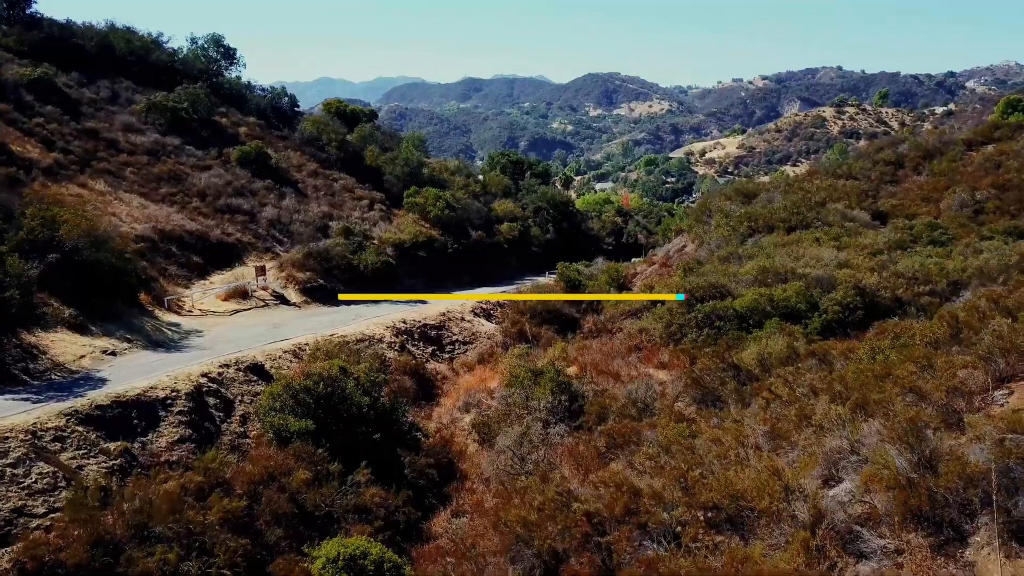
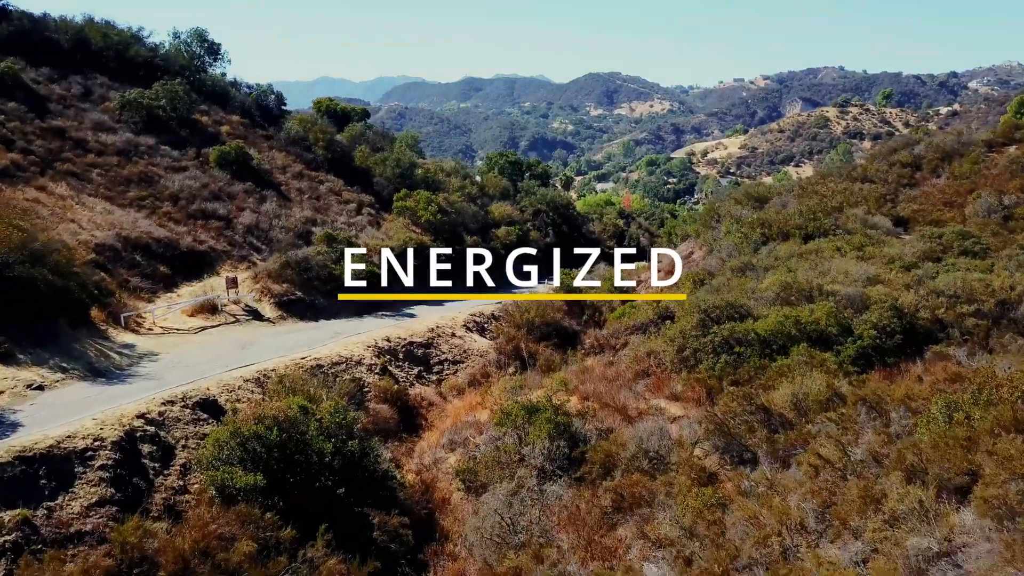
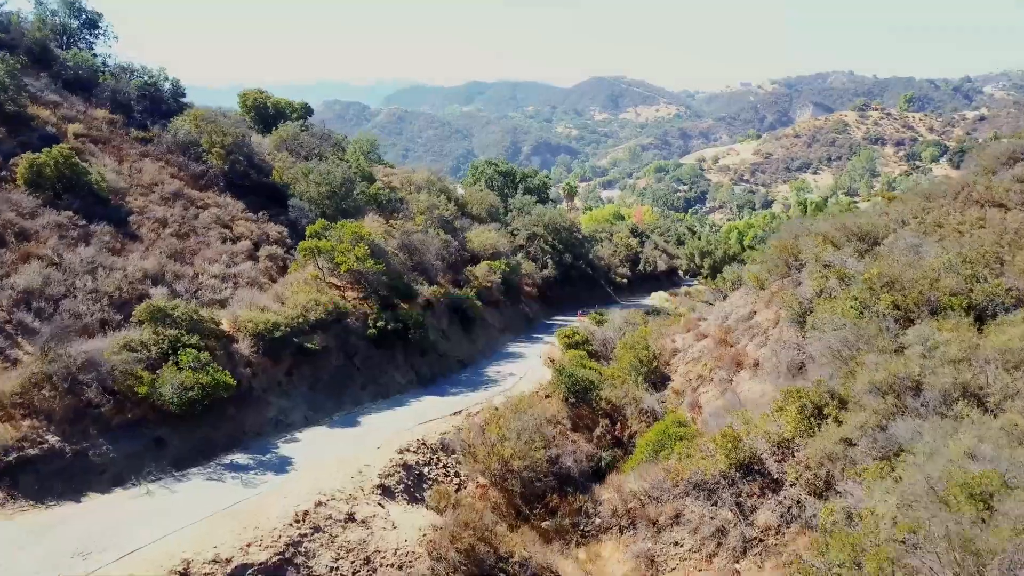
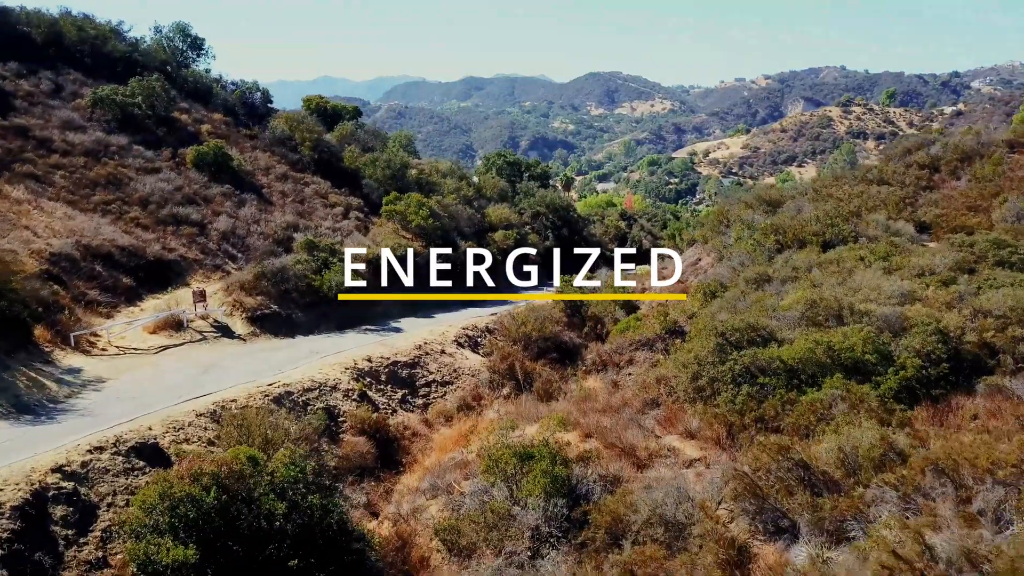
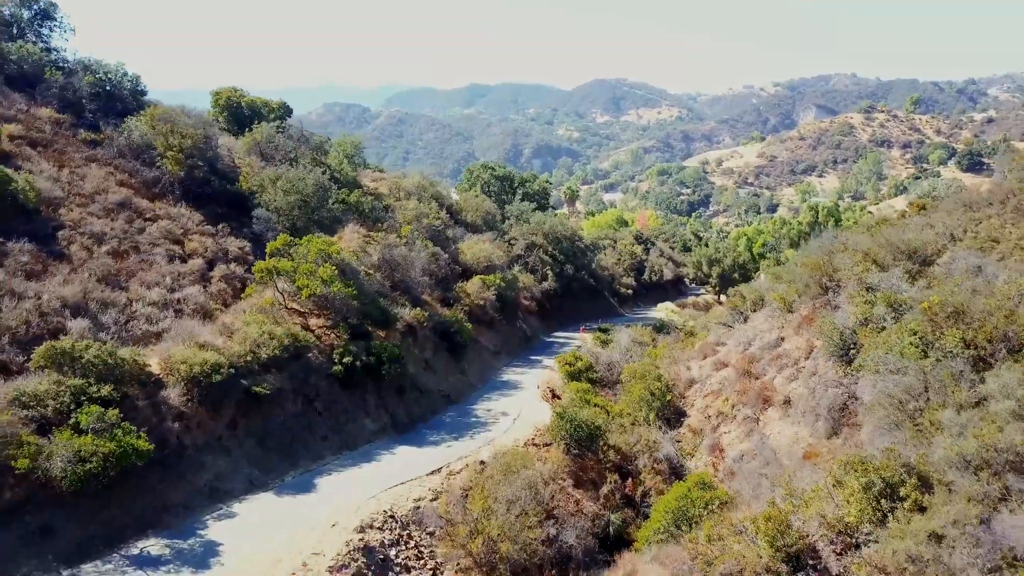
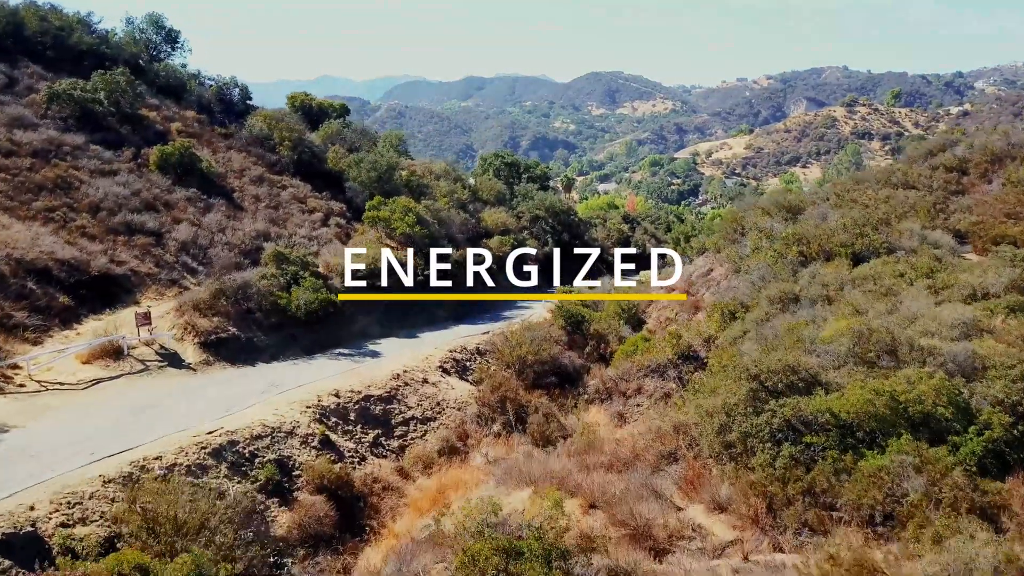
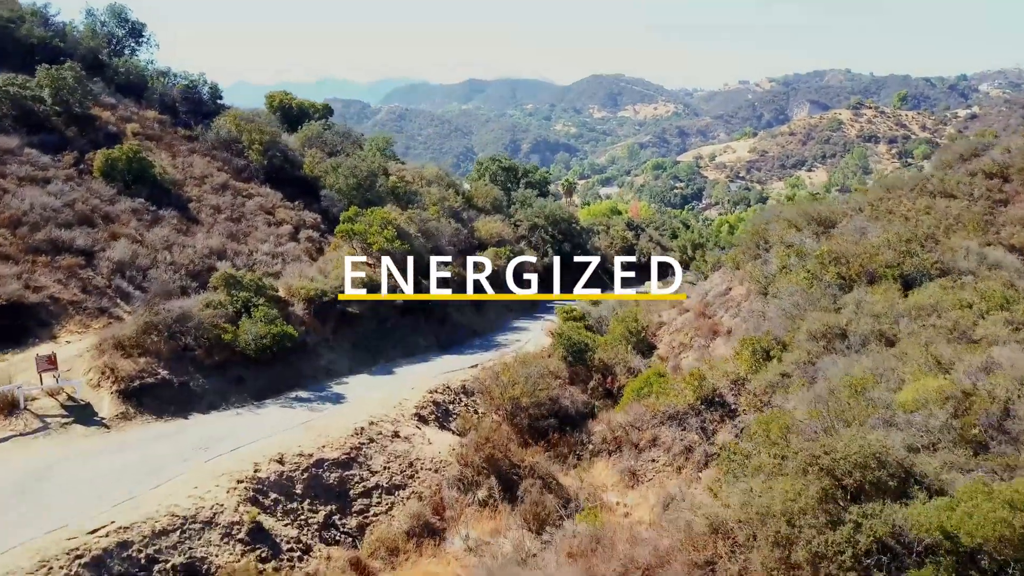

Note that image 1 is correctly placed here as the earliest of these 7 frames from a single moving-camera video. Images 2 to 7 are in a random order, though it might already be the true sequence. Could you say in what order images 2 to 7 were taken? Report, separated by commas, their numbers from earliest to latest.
2, 4, 6, 7, 3, 5
